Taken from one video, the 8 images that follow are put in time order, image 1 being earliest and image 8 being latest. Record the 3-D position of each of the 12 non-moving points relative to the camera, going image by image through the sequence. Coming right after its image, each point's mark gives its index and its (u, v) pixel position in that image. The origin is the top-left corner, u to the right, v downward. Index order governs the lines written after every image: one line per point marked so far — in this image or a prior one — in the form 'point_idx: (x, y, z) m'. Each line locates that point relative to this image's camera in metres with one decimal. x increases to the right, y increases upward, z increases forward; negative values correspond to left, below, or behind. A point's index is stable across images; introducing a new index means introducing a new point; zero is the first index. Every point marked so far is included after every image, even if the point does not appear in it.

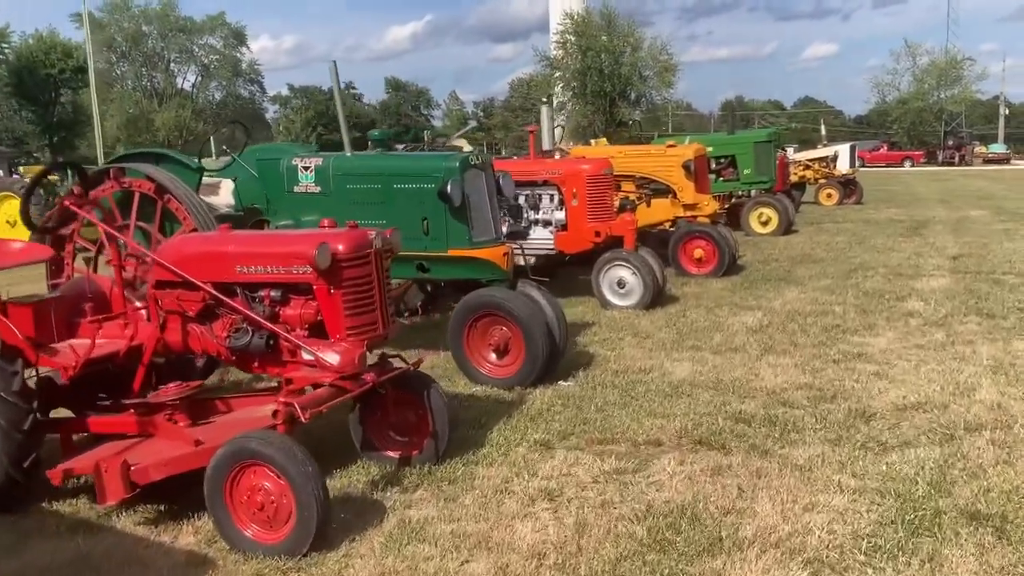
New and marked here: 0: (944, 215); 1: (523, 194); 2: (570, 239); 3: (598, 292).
0: (+6.7, +1.1, +13.9) m
1: (+0.1, +0.8, +7.4) m
2: (+0.5, +0.4, +7.2) m
3: (+0.7, 0.0, +7.2) m
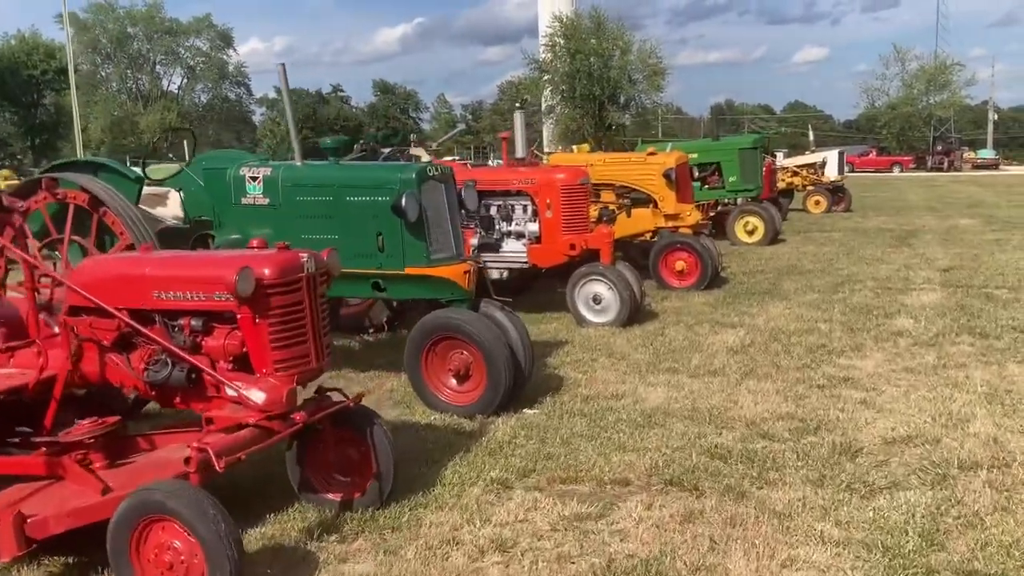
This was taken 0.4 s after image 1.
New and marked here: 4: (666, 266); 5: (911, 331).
0: (+6.4, +1.0, +13.7) m
1: (-0.1, +0.7, +7.1) m
2: (+0.2, +0.3, +6.9) m
3: (+0.5, -0.1, +6.9) m
4: (+1.4, +0.2, +8.4) m
5: (+2.7, -0.3, +6.1) m
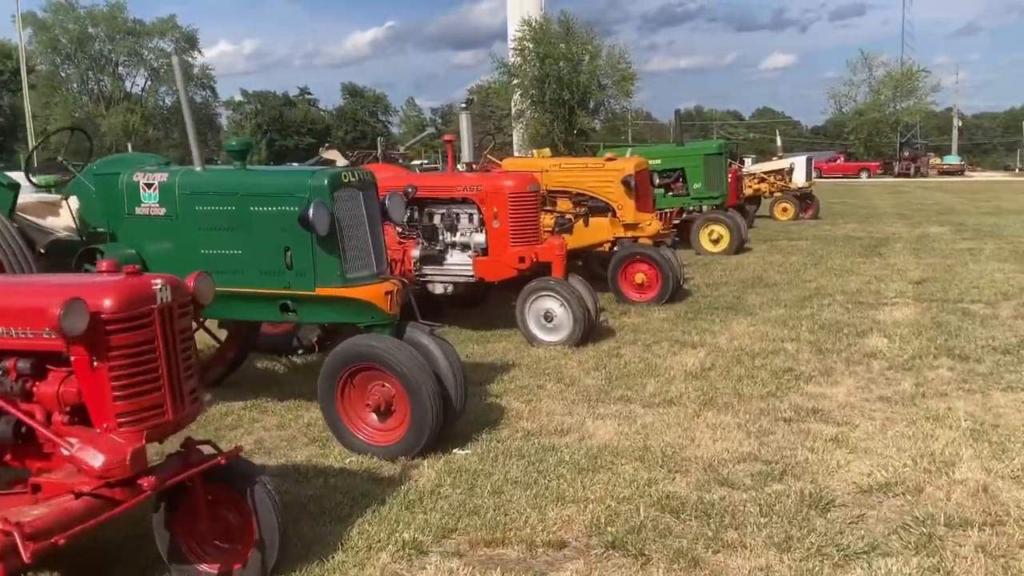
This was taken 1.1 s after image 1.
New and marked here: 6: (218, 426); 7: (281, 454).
0: (+5.8, +0.8, +13.3) m
1: (-0.5, +0.5, +6.5) m
2: (-0.2, +0.2, +6.3) m
3: (+0.1, -0.3, +6.3) m
4: (+1.0, +0.1, +7.9) m
5: (+2.3, -0.4, +5.6) m
6: (-1.5, -0.7, +4.8) m
7: (-1.1, -0.8, +4.3) m
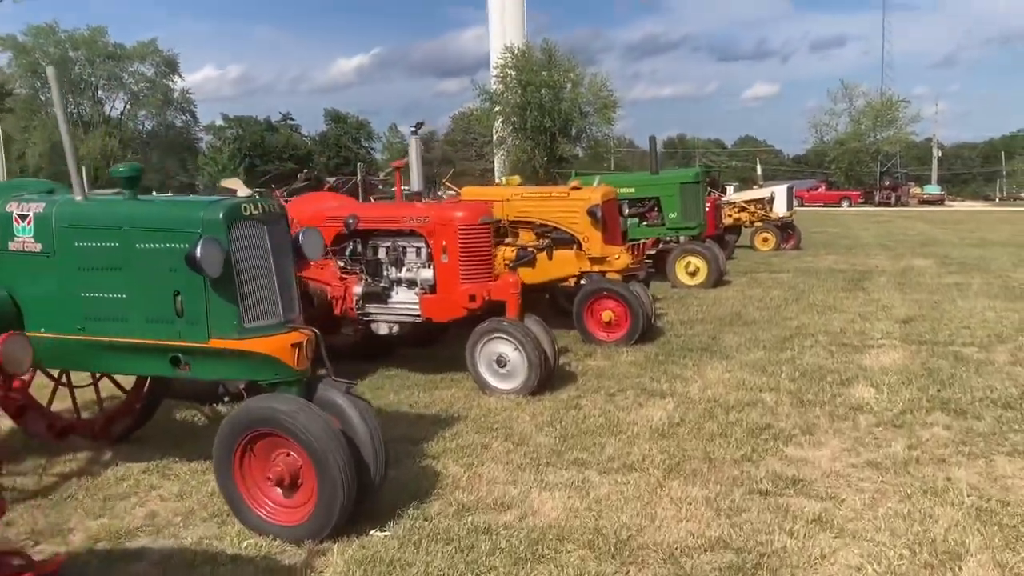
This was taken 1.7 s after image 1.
0: (+5.4, +0.3, +12.8) m
1: (-0.8, +0.3, +5.9) m
2: (-0.5, -0.1, +5.7) m
3: (-0.2, -0.5, +5.7) m
4: (+0.7, -0.2, +7.4) m
5: (+2.0, -0.7, +5.1) m
6: (-1.8, -0.9, +4.1) m
7: (-1.4, -1.0, +3.6) m
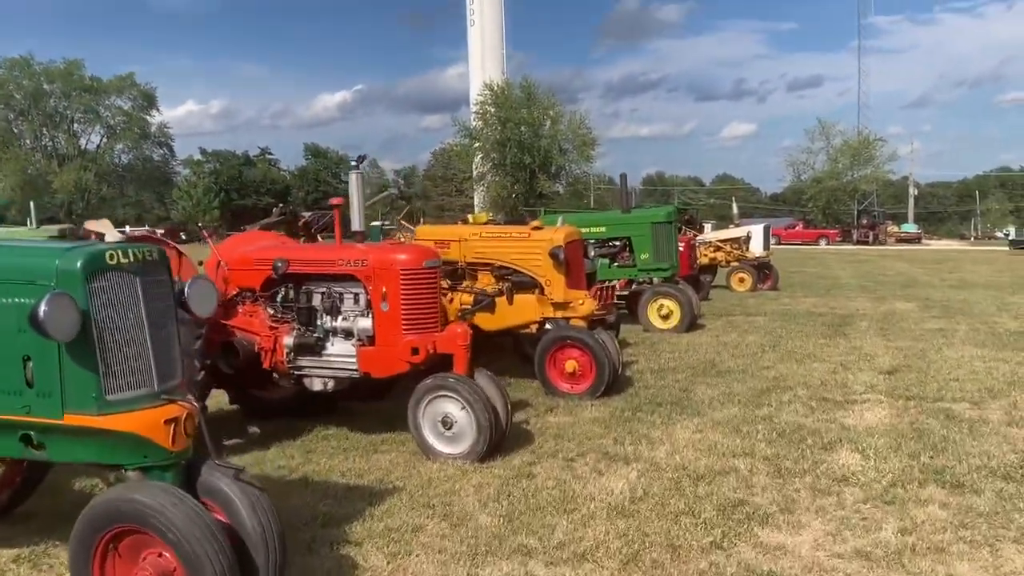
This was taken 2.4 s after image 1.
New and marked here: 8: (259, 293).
0: (+4.9, -0.3, +12.4) m
1: (-1.2, 0.0, +5.4) m
2: (-0.8, -0.4, +5.2) m
3: (-0.5, -0.8, +5.1) m
4: (+0.3, -0.6, +6.8) m
5: (+1.7, -0.9, +4.5) m
6: (-2.1, -1.2, +3.5) m
7: (-1.6, -1.2, +3.0) m
8: (-1.6, 0.0, +5.5) m
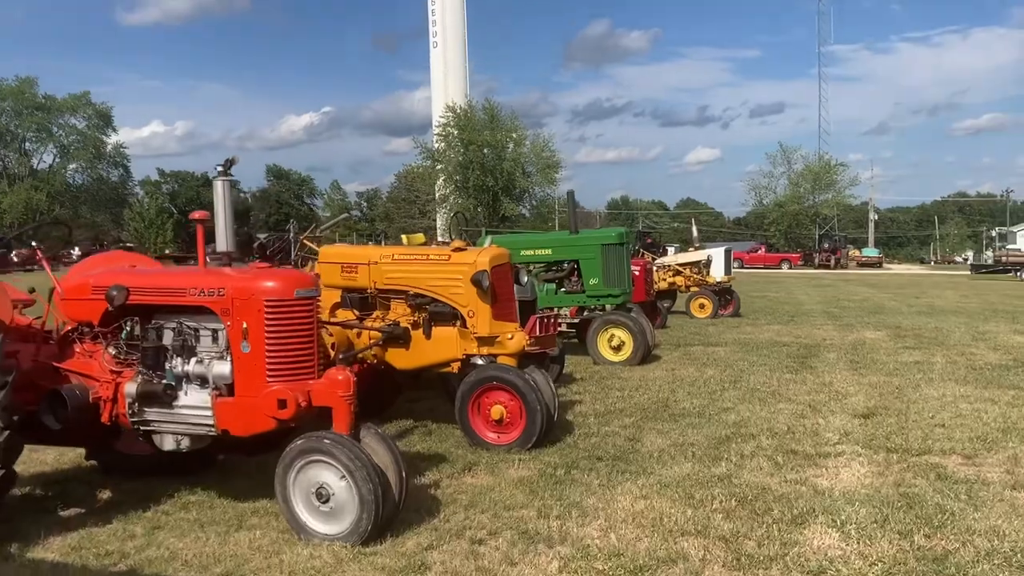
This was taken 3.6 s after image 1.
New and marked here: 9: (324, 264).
0: (+4.2, -0.6, +11.5) m
1: (-1.6, -0.2, +4.3) m
2: (-1.2, -0.6, +4.1) m
3: (-1.0, -1.0, +4.1) m
4: (-0.2, -0.8, +5.8) m
5: (+1.3, -1.1, +3.5) m
6: (-2.5, -1.3, +2.3) m
7: (-2.0, -1.3, +1.9) m
8: (-2.0, -0.2, +4.5) m
9: (-1.3, +0.2, +6.2) m
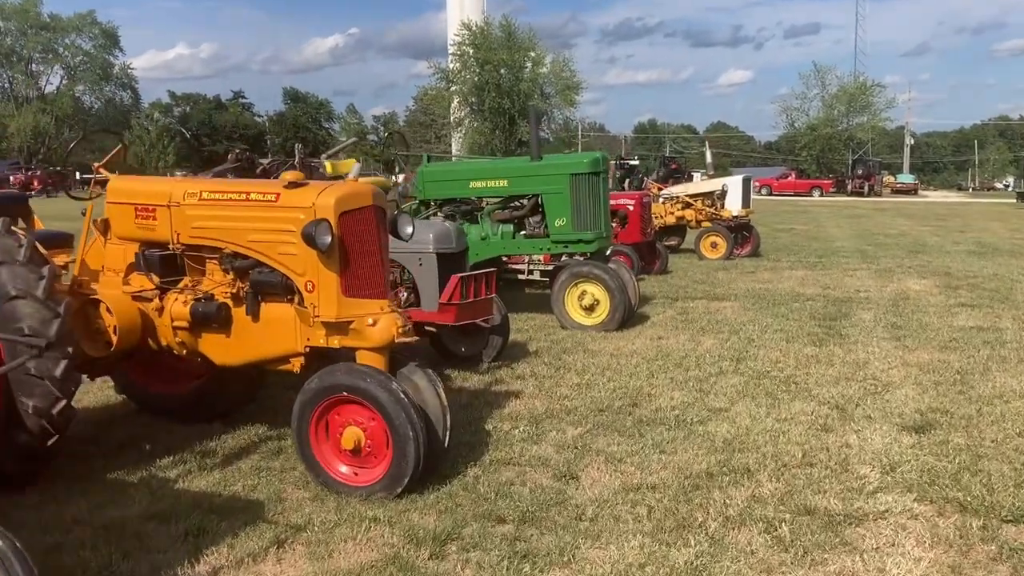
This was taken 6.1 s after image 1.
0: (+3.8, 0.0, +9.4) m
1: (-2.2, -0.1, +2.3) m
2: (-1.9, -0.5, +2.1) m
3: (-1.6, -0.9, +2.1) m
4: (-0.8, -0.6, +3.8) m
5: (+0.6, -1.1, +1.5) m
6: (-3.2, -1.4, +0.5) m
7: (-2.7, -1.4, 0.0) m
8: (-2.6, -0.1, +2.5) m
9: (-1.8, +0.4, +4.2) m
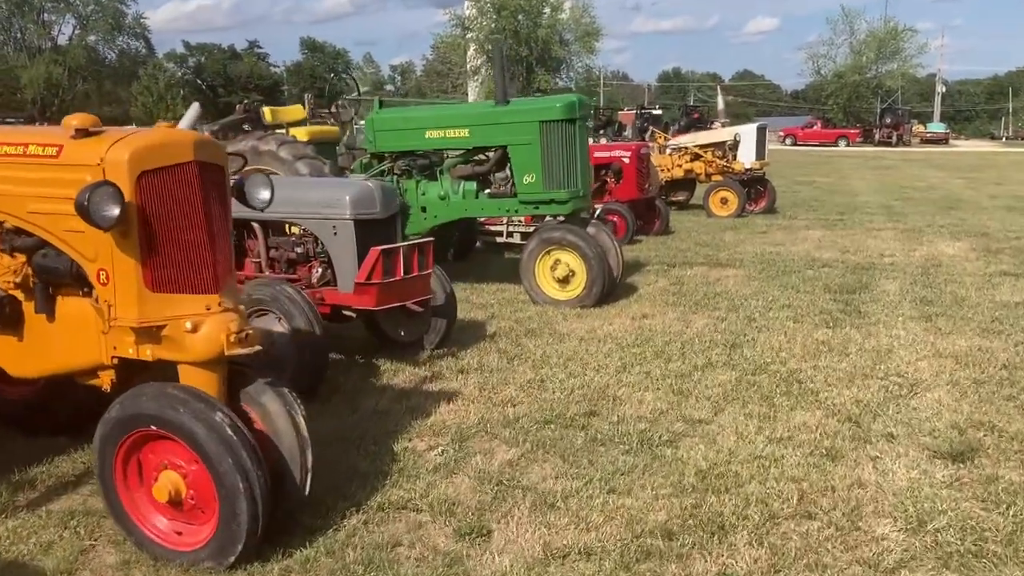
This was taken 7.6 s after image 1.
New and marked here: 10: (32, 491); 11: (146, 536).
0: (+3.5, +0.3, +8.2) m
1: (-2.6, -0.2, +1.3) m
2: (-2.3, -0.6, +1.1) m
3: (-2.0, -1.0, +1.2) m
4: (-1.1, -0.6, +2.8) m
5: (+0.2, -1.2, +0.5) m
6: (-3.6, -1.5, -0.4) m
7: (-3.2, -1.6, -0.9) m
8: (-3.0, -0.2, +1.5) m
9: (-2.2, +0.4, +3.2) m
10: (-1.8, -0.7, +3.3) m
11: (-1.1, -0.8, +2.7) m
